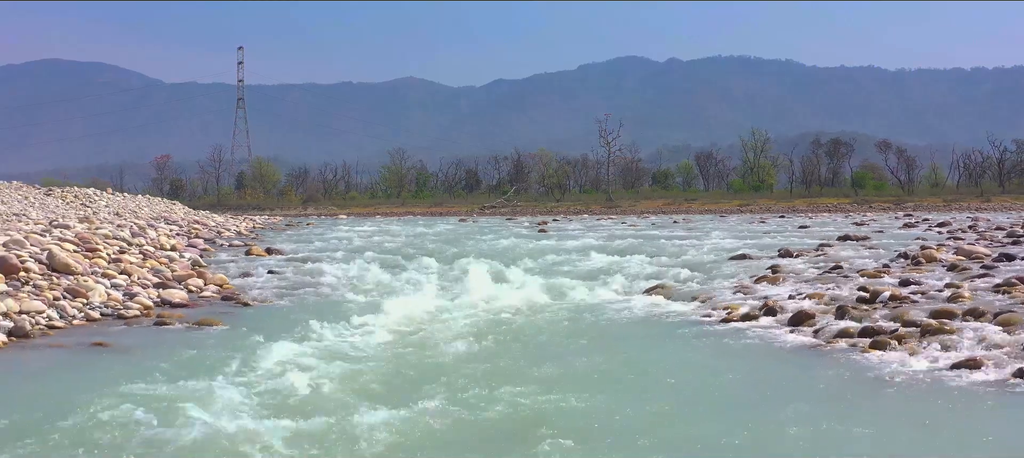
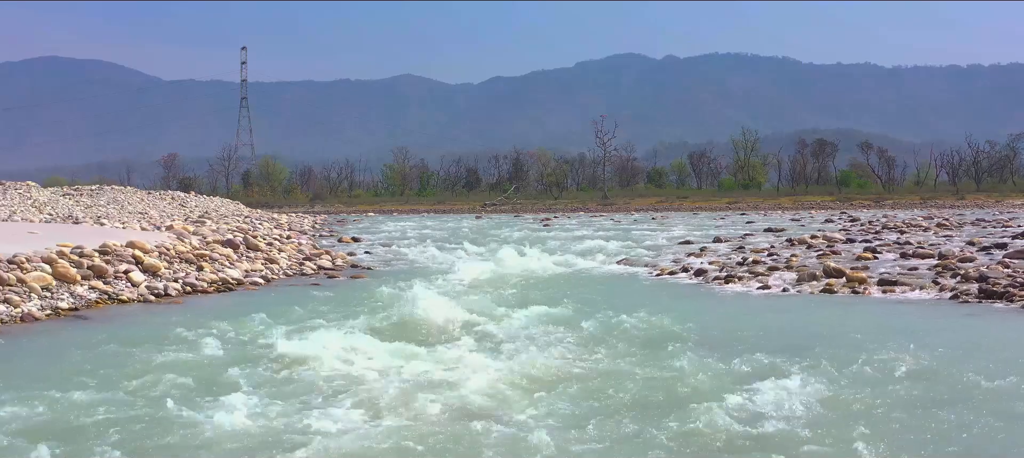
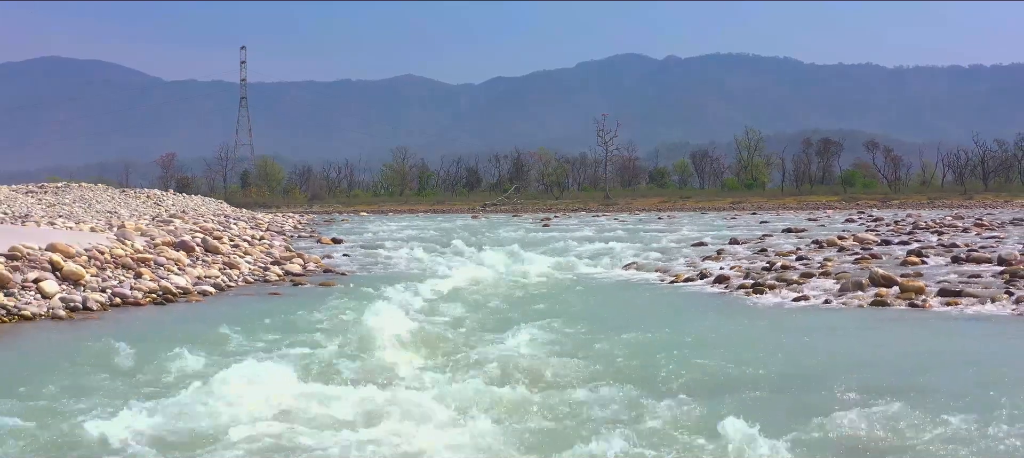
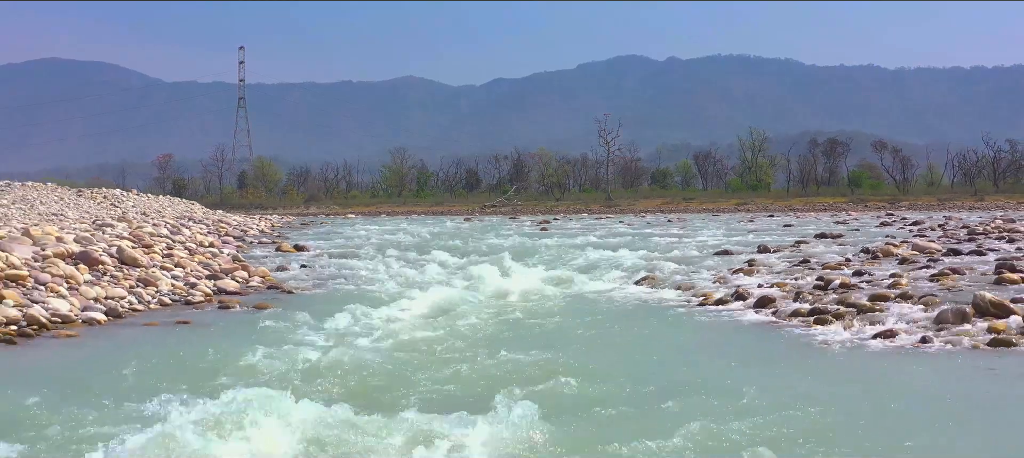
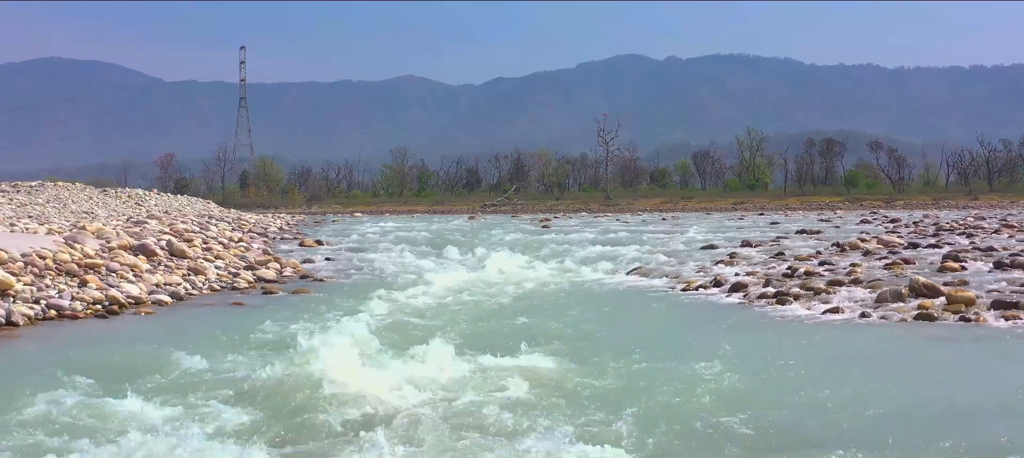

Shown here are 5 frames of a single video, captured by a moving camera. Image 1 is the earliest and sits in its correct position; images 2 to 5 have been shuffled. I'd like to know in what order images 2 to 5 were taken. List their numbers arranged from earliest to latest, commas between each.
4, 5, 3, 2
